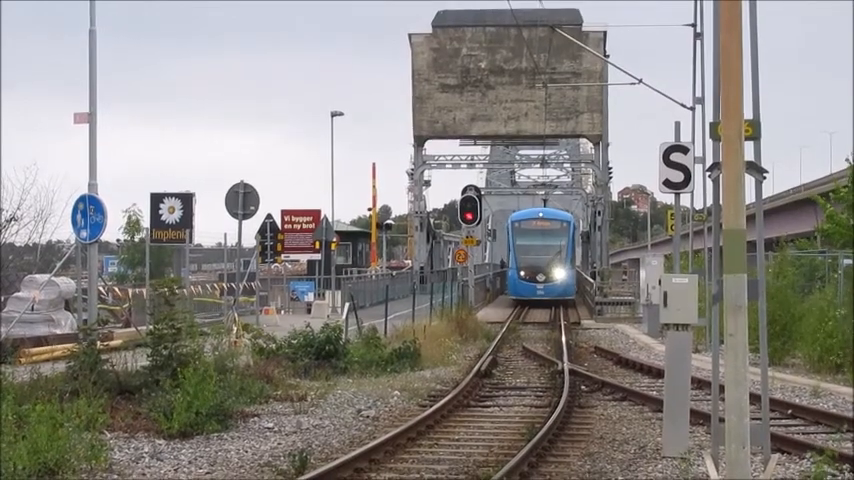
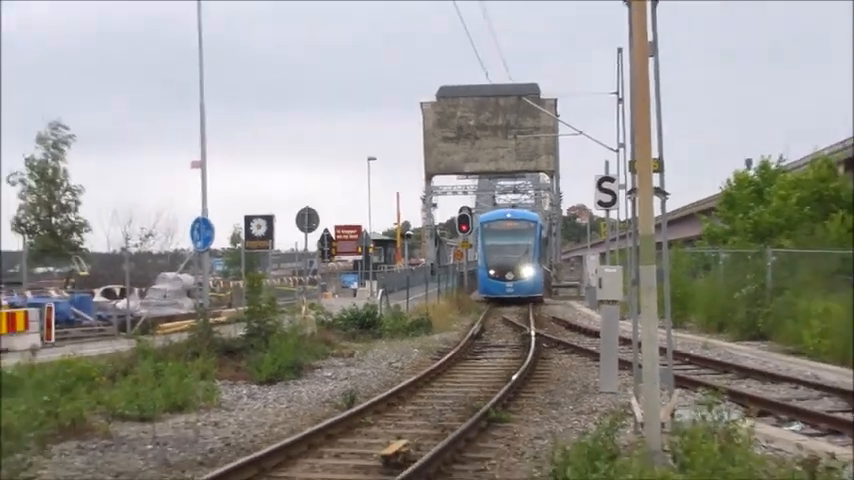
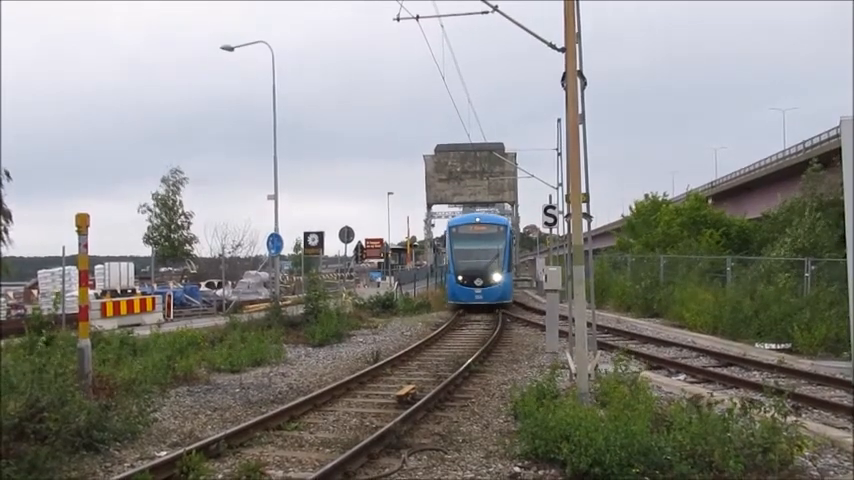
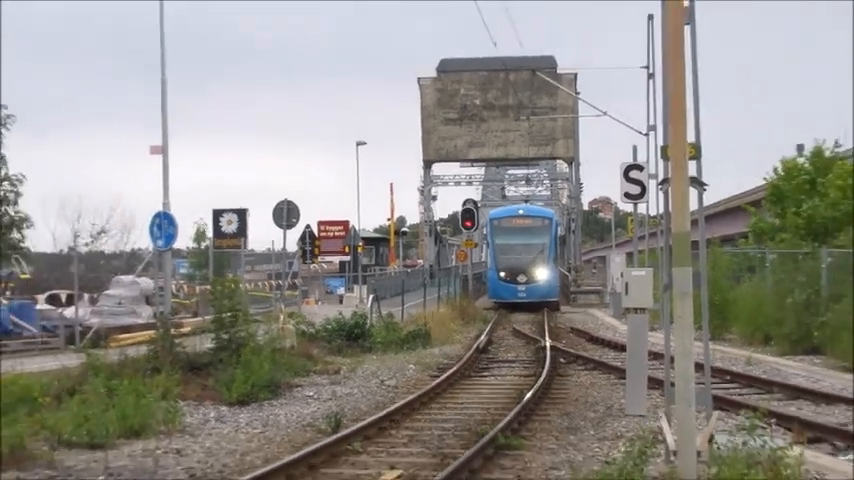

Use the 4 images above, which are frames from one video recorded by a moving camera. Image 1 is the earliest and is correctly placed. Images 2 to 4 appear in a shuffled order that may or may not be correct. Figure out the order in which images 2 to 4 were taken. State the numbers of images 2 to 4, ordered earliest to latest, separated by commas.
4, 2, 3
